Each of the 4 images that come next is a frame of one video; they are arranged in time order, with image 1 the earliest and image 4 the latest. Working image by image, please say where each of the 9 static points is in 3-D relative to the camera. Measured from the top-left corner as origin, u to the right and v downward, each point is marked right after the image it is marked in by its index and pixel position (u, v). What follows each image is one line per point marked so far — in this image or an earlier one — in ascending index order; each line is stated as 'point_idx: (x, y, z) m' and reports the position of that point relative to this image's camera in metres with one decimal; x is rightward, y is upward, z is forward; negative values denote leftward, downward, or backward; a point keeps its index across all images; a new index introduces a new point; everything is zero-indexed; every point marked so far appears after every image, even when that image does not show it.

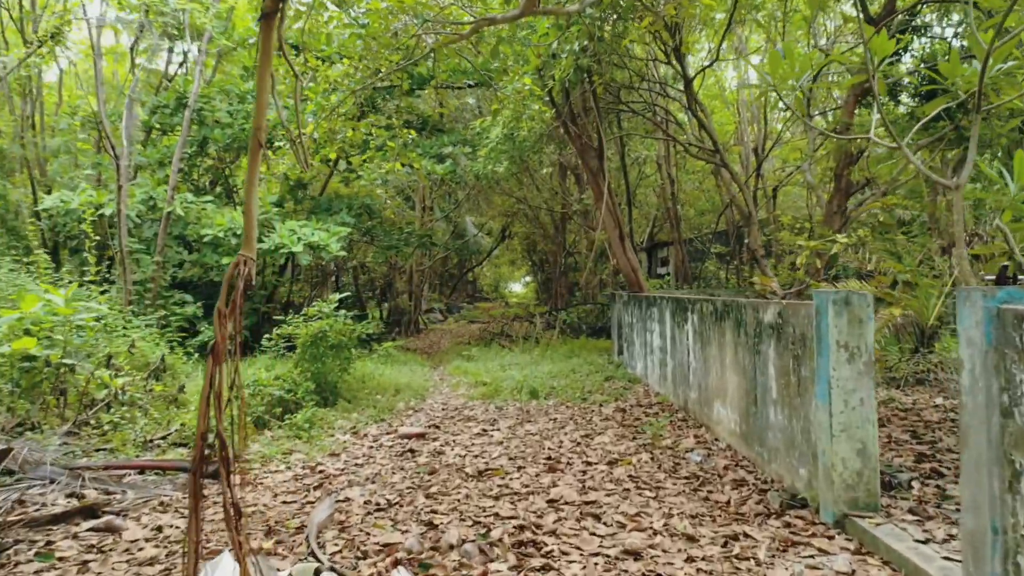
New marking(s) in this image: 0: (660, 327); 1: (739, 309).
0: (+1.0, -0.3, +5.9) m
1: (+1.0, -0.1, +3.7) m
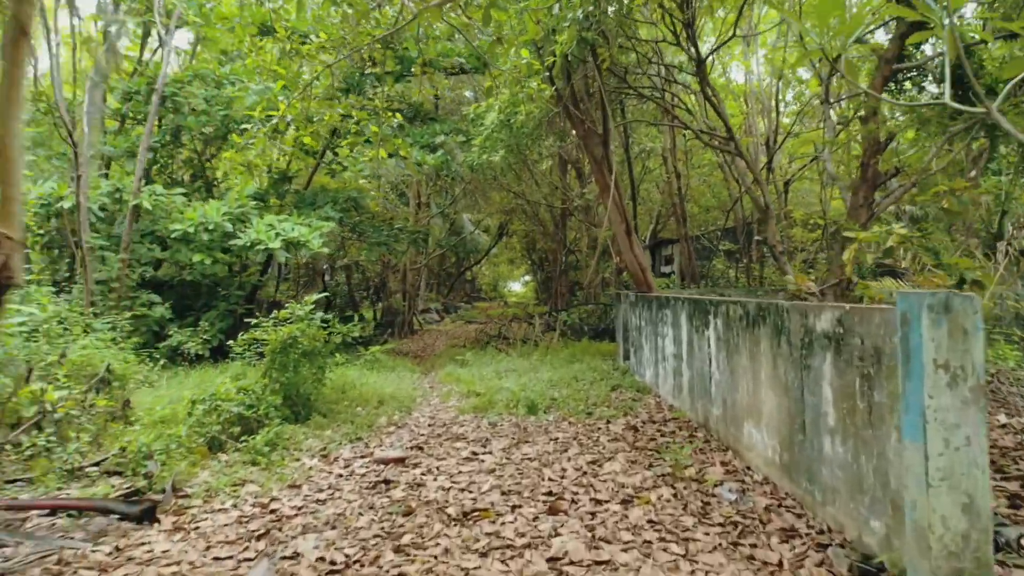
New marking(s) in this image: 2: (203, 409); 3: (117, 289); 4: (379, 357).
0: (+1.0, -0.3, +5.3) m
1: (+1.0, -0.1, +3.1) m
2: (-1.5, -0.6, +4.2) m
3: (-3.4, 0.0, +7.3) m
4: (-1.3, -0.7, +8.3) m
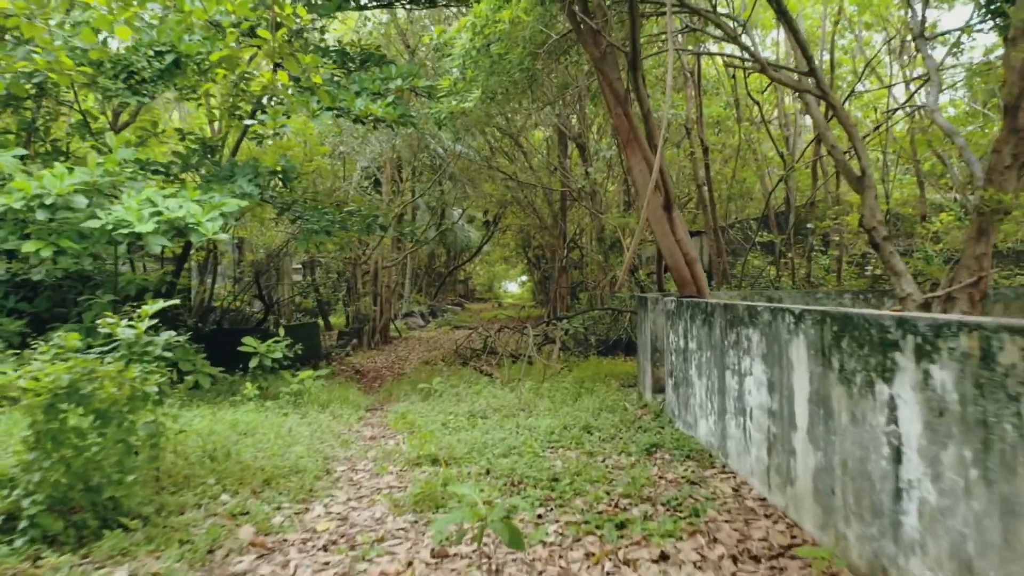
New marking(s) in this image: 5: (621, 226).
0: (+0.9, -0.3, +3.0) m
1: (+0.9, -0.1, +0.8) m
2: (-1.7, -0.6, +1.9) m
3: (-3.6, 0.0, +5.0) m
4: (-1.4, -0.7, +6.0) m
5: (+1.3, +0.8, +10.2) m
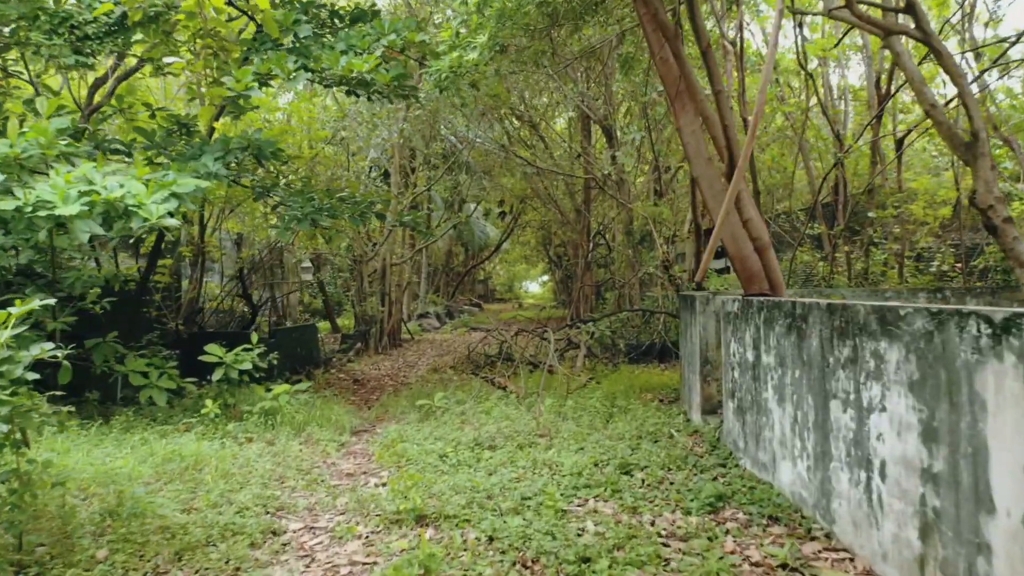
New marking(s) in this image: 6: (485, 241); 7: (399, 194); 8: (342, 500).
0: (+0.9, -0.3, +1.9) m
1: (+0.8, -0.1, -0.3) m
2: (-1.7, -0.6, +0.9) m
3: (-3.5, 0.0, +4.0) m
4: (-1.3, -0.7, +5.0) m
5: (+1.5, +0.8, +9.1) m
6: (-0.5, +0.9, +16.7) m
7: (-1.7, +1.4, +12.6) m
8: (-0.7, -0.8, +3.2) m
